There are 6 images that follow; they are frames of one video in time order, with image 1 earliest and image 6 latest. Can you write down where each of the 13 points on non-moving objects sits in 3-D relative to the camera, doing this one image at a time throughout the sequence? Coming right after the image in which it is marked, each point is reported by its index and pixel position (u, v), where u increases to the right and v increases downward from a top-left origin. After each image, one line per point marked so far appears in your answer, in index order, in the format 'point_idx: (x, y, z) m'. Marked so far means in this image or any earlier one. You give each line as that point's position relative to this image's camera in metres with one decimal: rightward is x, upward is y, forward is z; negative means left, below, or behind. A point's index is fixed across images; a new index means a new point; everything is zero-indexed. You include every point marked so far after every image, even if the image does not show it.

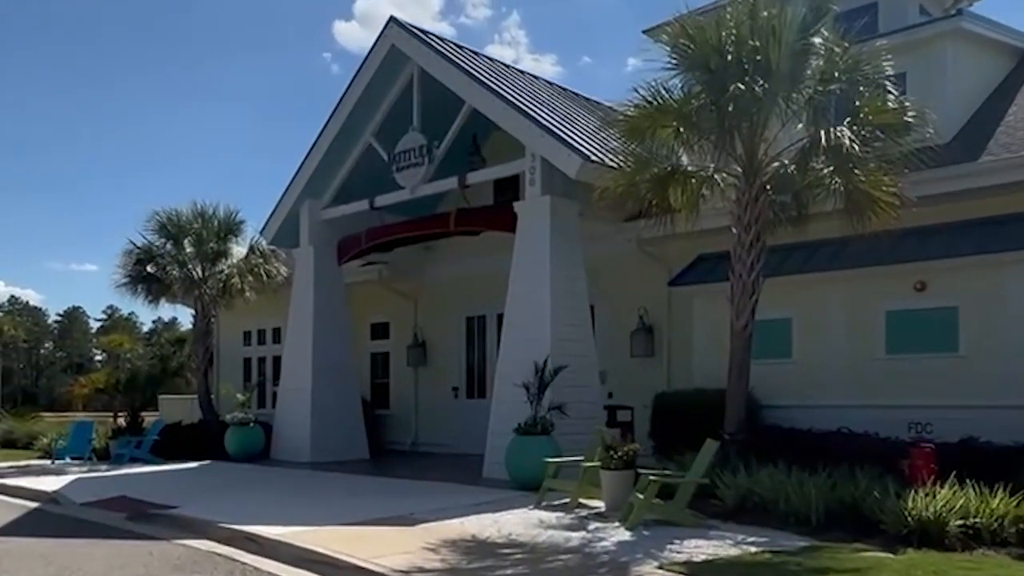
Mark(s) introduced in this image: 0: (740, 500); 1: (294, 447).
0: (+2.3, -2.2, +9.3) m
1: (-4.3, -3.1, +17.9) m
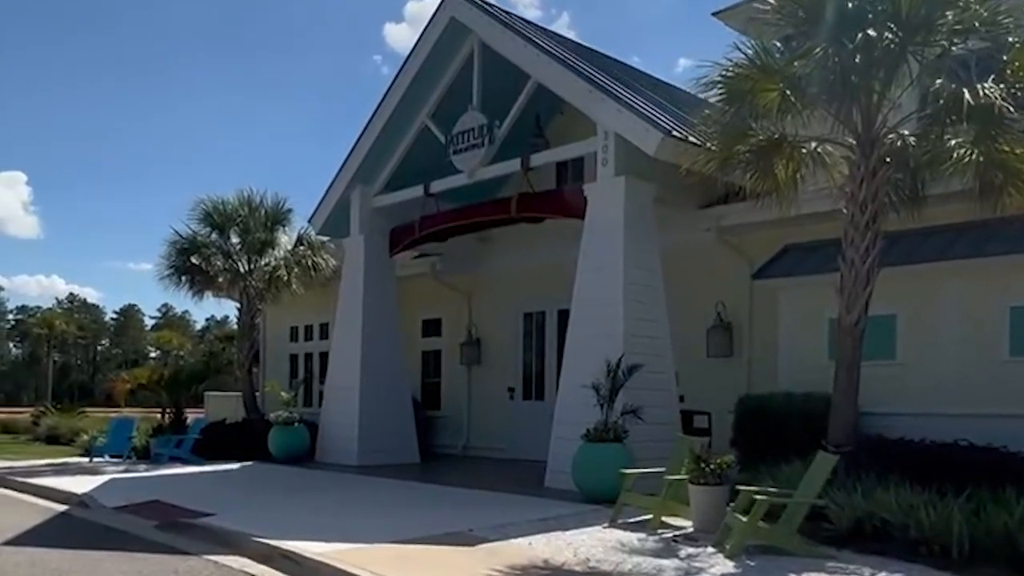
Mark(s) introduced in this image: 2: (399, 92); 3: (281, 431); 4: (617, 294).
0: (+3.0, -2.0, +7.9) m
1: (-3.2, -3.0, +16.8) m
2: (-1.9, +3.3, +15.3) m
3: (-4.4, -2.8, +17.5) m
4: (+1.3, -0.1, +11.7) m
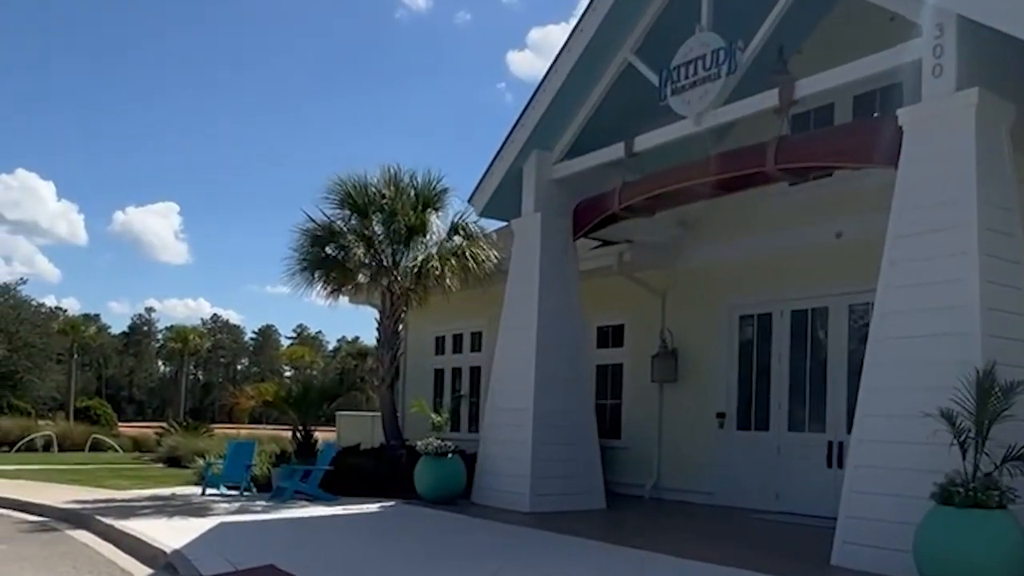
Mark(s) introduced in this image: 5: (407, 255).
0: (+4.8, -1.7, +3.4) m
1: (-0.1, -2.9, +13.0) m
2: (+1.0, +3.4, +11.5) m
3: (-1.2, -2.7, +13.9) m
4: (+3.7, +0.1, +7.4) m
5: (-1.7, +0.6, +15.1) m
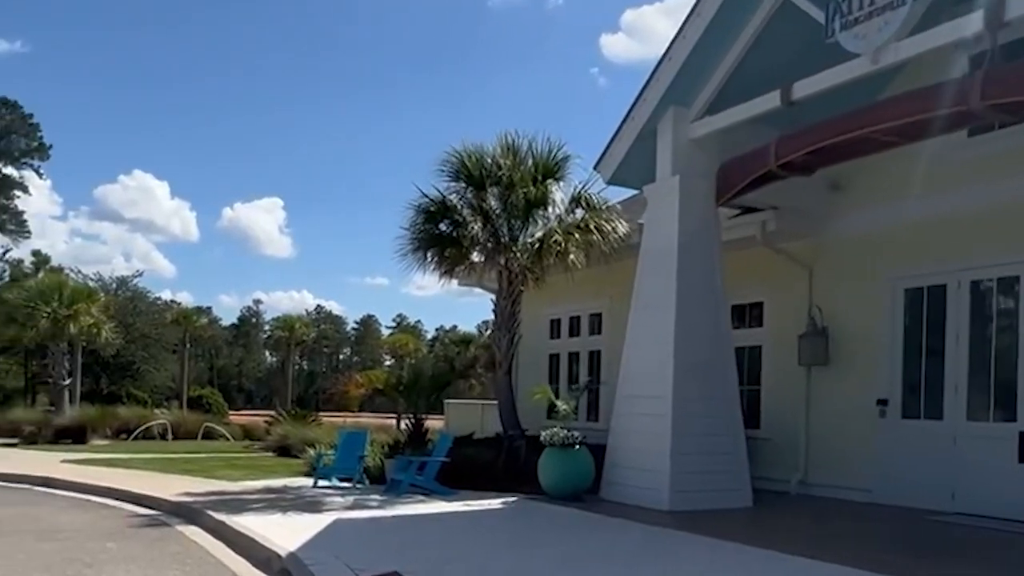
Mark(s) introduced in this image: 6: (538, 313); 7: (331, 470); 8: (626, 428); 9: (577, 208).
0: (+5.5, -1.5, +1.7) m
1: (+1.7, -2.5, +11.7) m
2: (+2.5, +3.7, +10.0) m
3: (+0.6, -2.3, +12.7) m
4: (+4.8, +0.5, +5.8) m
5: (+0.2, +0.9, +14.0) m
6: (+0.5, -0.5, +18.4) m
7: (-2.9, -2.9, +14.9) m
8: (+1.5, -1.8, +12.1) m
9: (+1.0, +1.2, +14.2) m
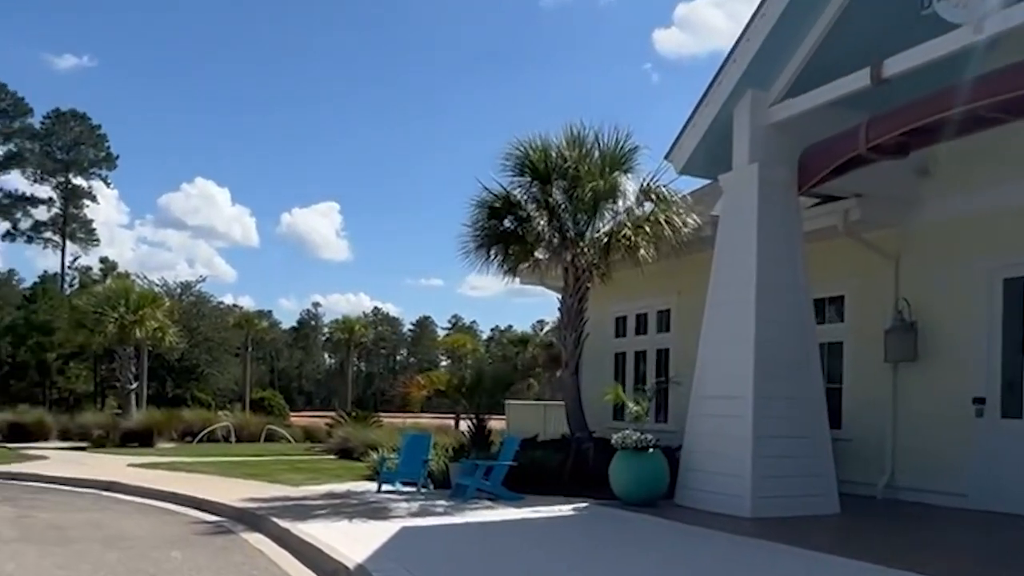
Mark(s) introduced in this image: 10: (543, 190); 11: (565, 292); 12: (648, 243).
0: (+5.8, -1.3, +0.8) m
1: (+2.5, -2.5, +11.1) m
2: (+3.2, +3.8, +9.4) m
3: (+1.6, -2.3, +12.2) m
4: (+5.3, +0.6, +5.0) m
5: (+1.2, +0.9, +13.5) m
6: (+1.8, -0.5, +17.8) m
7: (-1.9, -3.0, +14.5) m
8: (+2.4, -1.8, +11.5) m
9: (+2.0, +1.3, +13.6) m
10: (+0.4, +1.4, +13.5) m
11: (+0.8, -0.1, +14.0) m
12: (+2.0, +0.7, +13.4) m
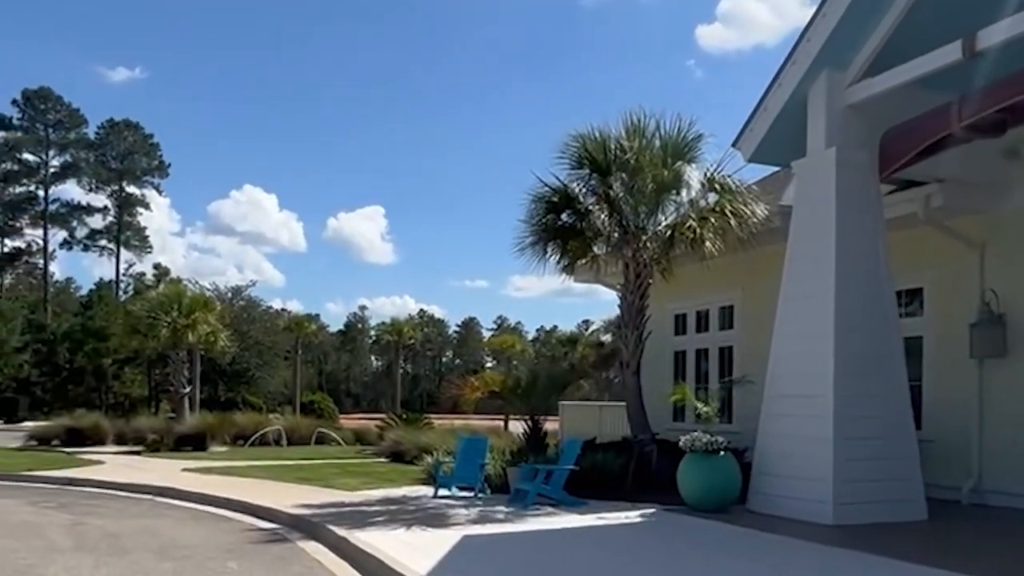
0: (+6.0, -1.2, +0.1) m
1: (+3.3, -2.4, +10.5) m
2: (+3.8, +3.9, +8.7) m
3: (+2.4, -2.2, +11.6) m
4: (+5.7, +0.7, +4.2) m
5: (+2.0, +1.0, +12.9) m
6: (+2.8, -0.4, +17.2) m
7: (-0.9, -2.9, +14.1) m
8: (+3.1, -1.7, +10.8) m
9: (+2.8, +1.4, +13.0) m
10: (+1.2, +1.5, +13.0) m
11: (+1.7, 0.0, +13.4) m
12: (+2.8, +0.7, +12.8) m
